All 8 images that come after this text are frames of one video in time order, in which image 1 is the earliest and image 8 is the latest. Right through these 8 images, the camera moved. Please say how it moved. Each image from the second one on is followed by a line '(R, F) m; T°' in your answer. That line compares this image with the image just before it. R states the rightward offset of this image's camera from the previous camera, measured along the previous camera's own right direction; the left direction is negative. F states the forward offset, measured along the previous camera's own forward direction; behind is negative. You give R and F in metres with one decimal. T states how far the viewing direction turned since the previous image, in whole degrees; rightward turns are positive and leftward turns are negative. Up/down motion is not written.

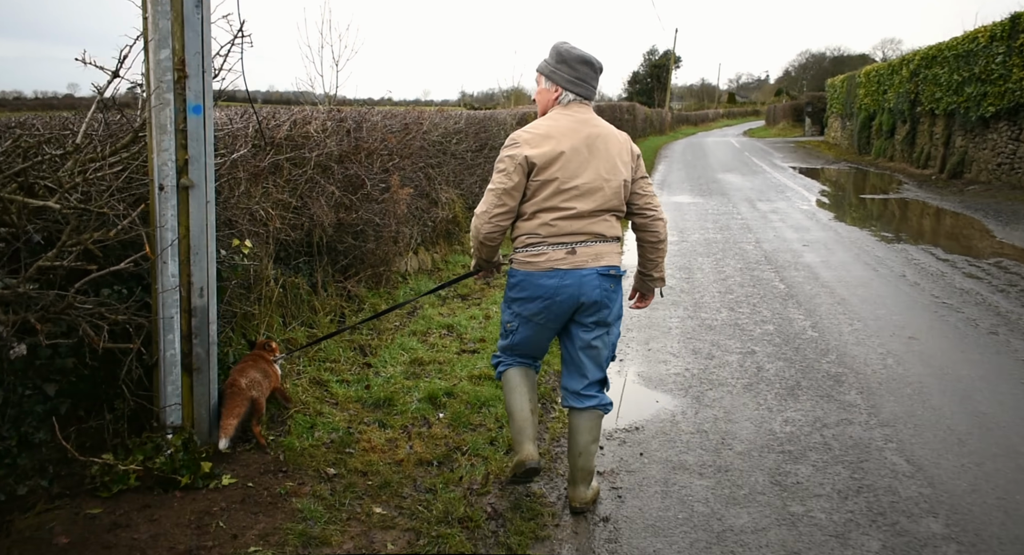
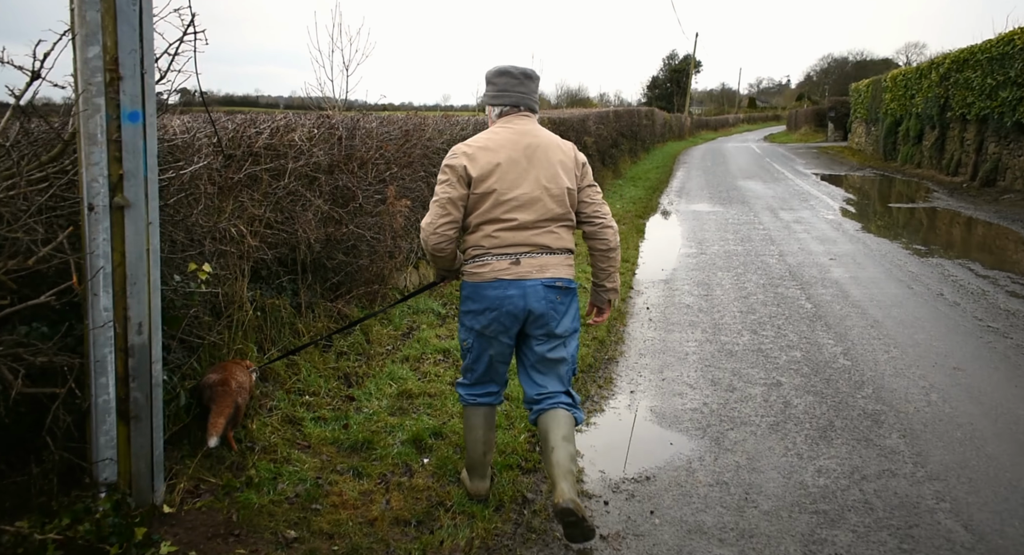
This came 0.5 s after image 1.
(+0.1, +0.4) m; -2°
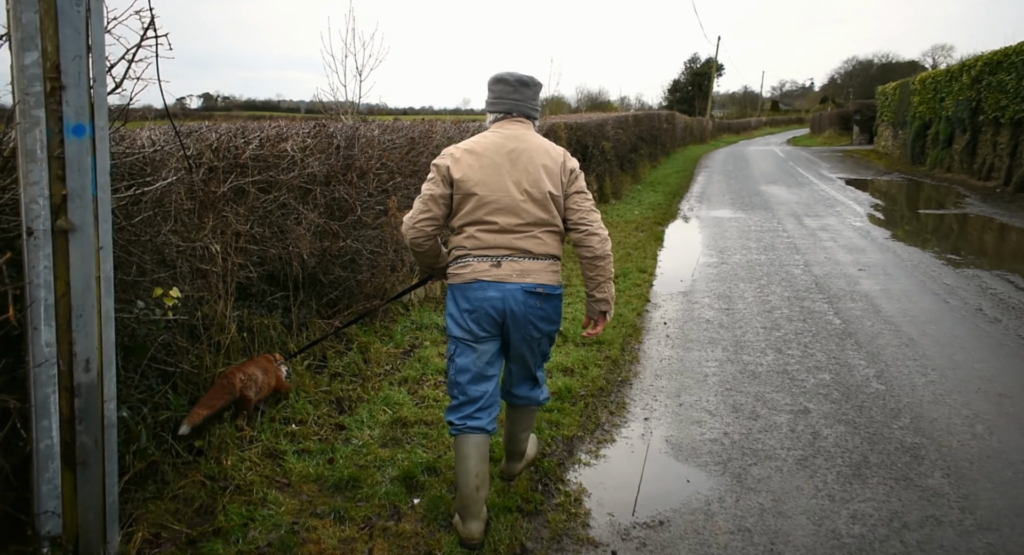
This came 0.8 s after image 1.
(+0.1, +0.3) m; -2°
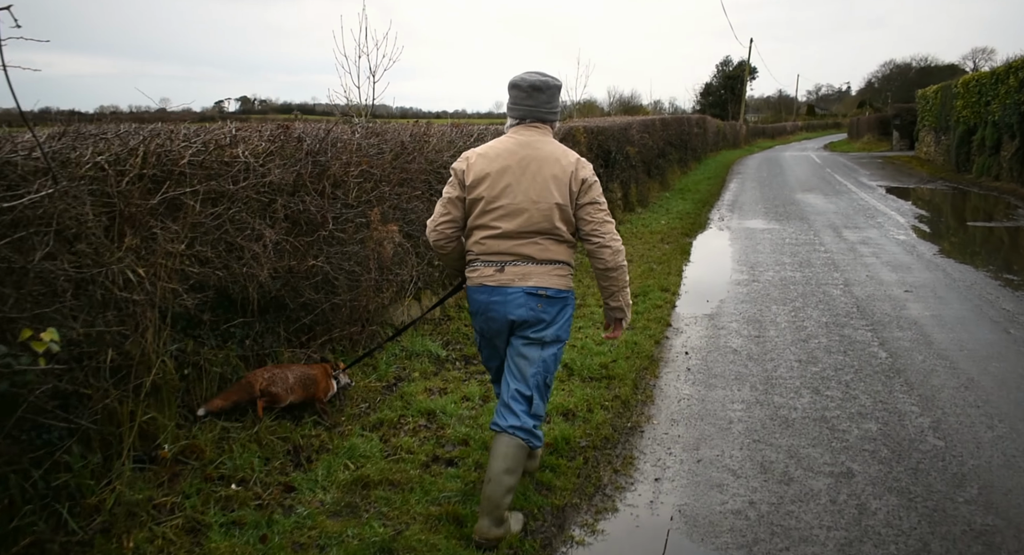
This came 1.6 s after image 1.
(+0.2, +0.6) m; -3°
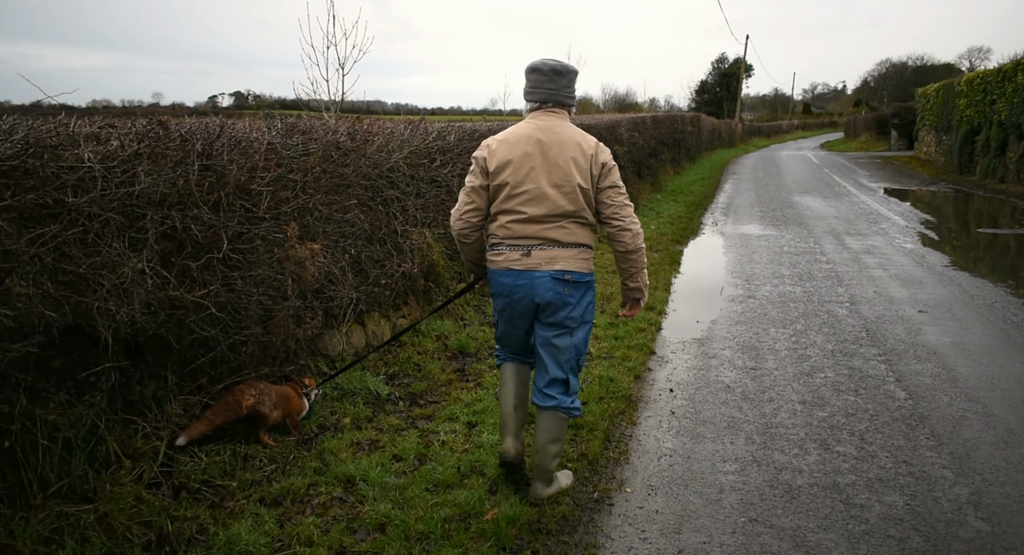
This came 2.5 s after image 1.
(+0.3, +0.8) m; 0°
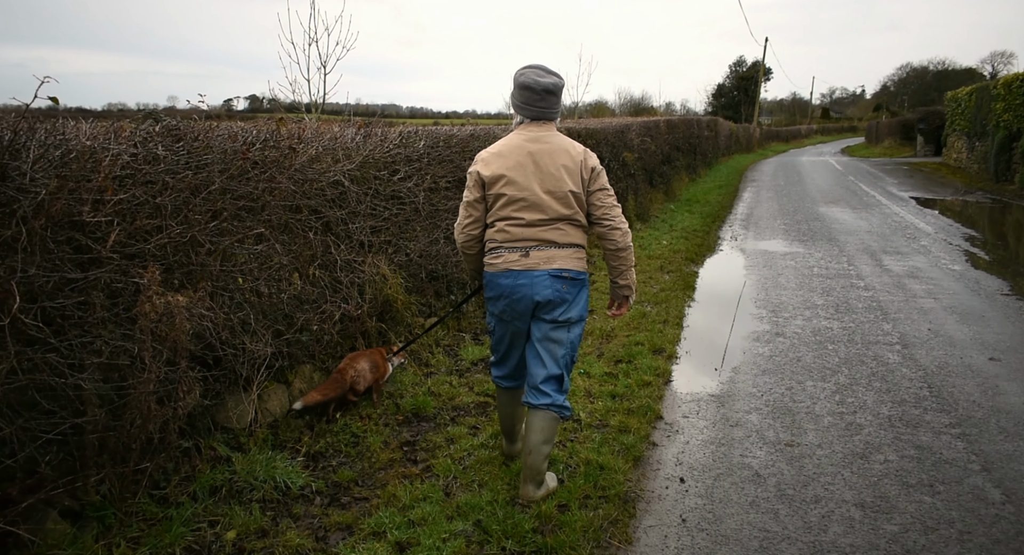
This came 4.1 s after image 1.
(+0.3, +1.1) m; -1°
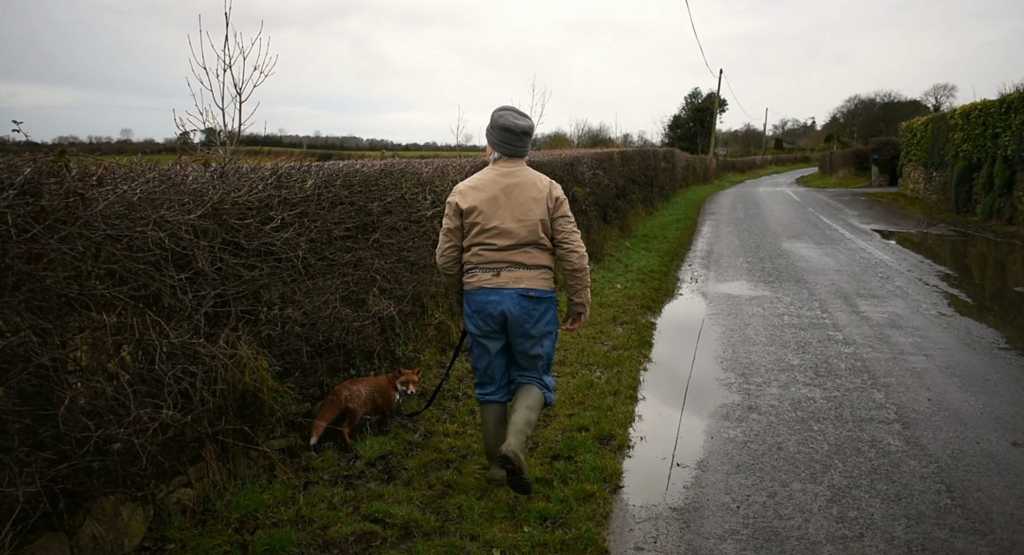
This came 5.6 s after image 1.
(+0.4, +1.1) m; +3°
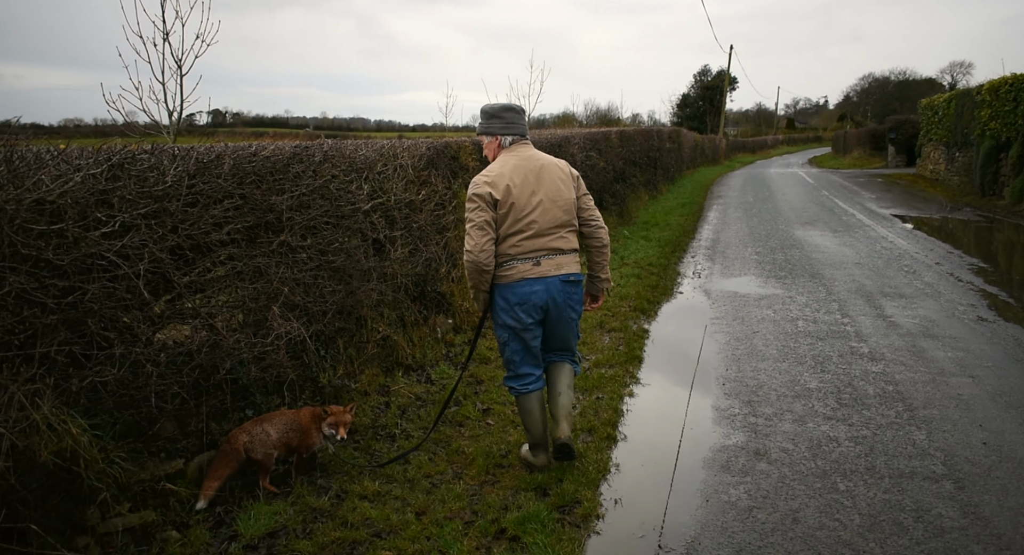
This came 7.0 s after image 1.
(+0.4, +1.0) m; -1°
